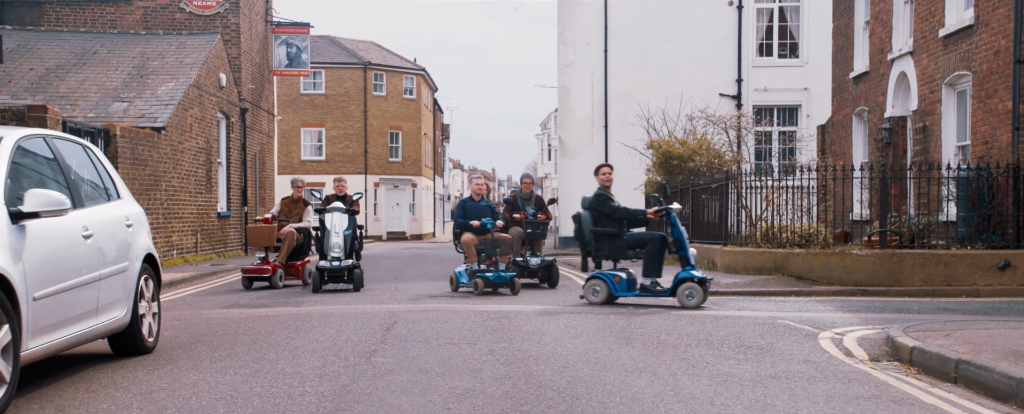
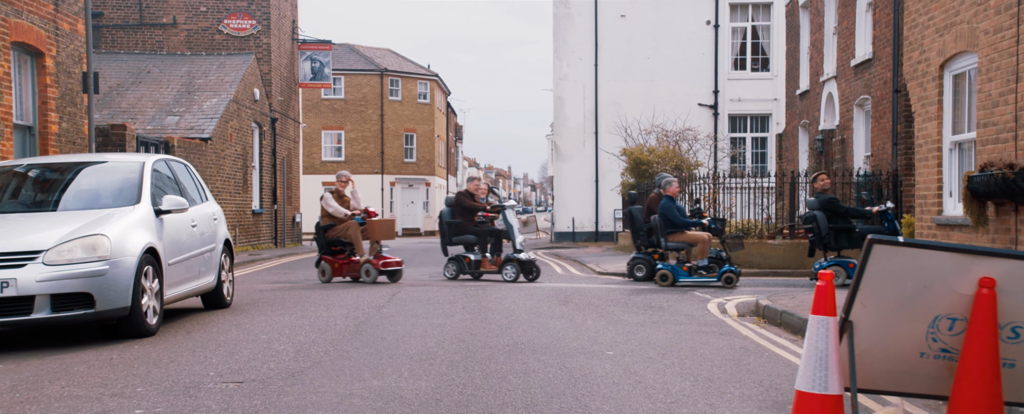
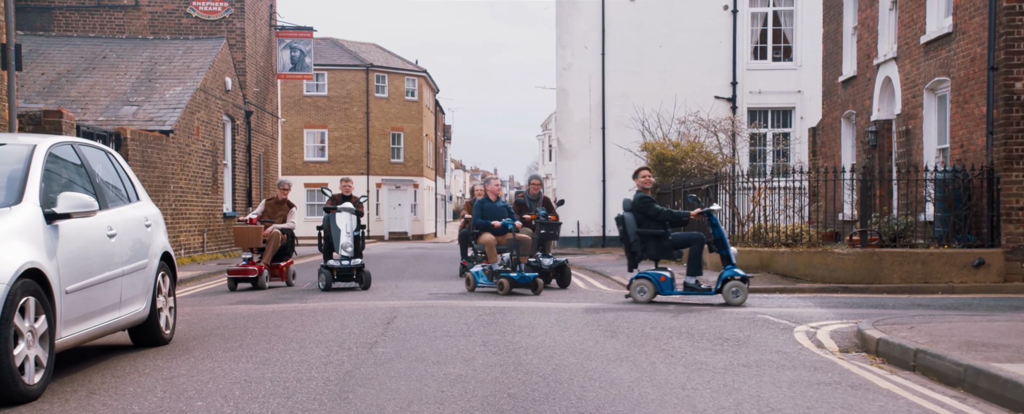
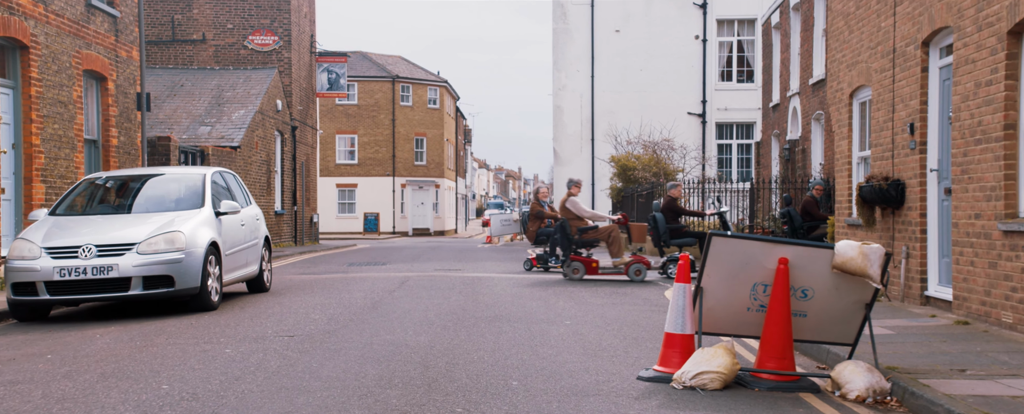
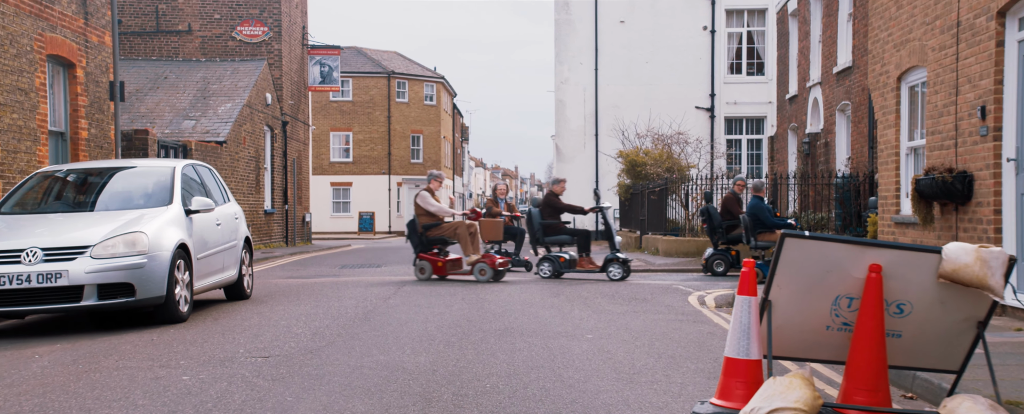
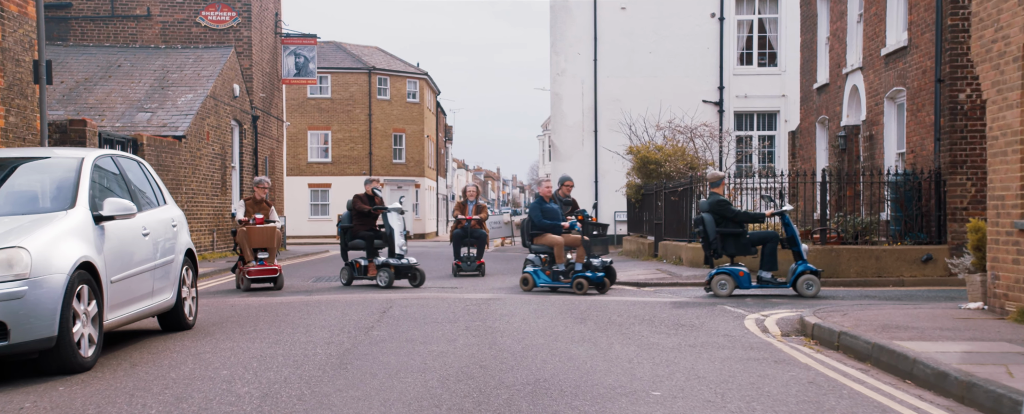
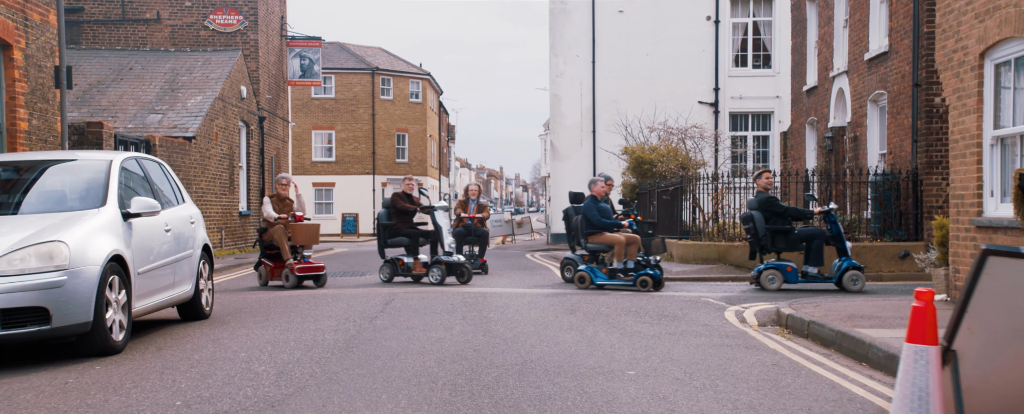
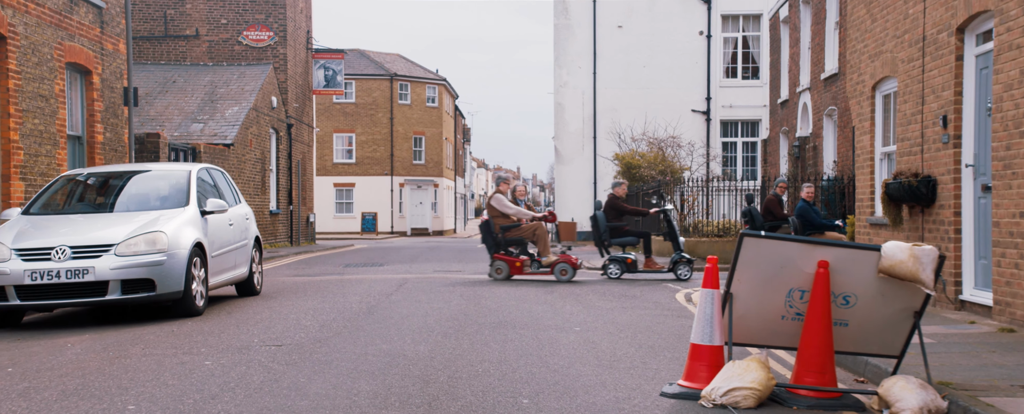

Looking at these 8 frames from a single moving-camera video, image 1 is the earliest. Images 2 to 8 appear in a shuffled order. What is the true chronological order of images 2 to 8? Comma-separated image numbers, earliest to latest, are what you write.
3, 6, 7, 2, 5, 8, 4
